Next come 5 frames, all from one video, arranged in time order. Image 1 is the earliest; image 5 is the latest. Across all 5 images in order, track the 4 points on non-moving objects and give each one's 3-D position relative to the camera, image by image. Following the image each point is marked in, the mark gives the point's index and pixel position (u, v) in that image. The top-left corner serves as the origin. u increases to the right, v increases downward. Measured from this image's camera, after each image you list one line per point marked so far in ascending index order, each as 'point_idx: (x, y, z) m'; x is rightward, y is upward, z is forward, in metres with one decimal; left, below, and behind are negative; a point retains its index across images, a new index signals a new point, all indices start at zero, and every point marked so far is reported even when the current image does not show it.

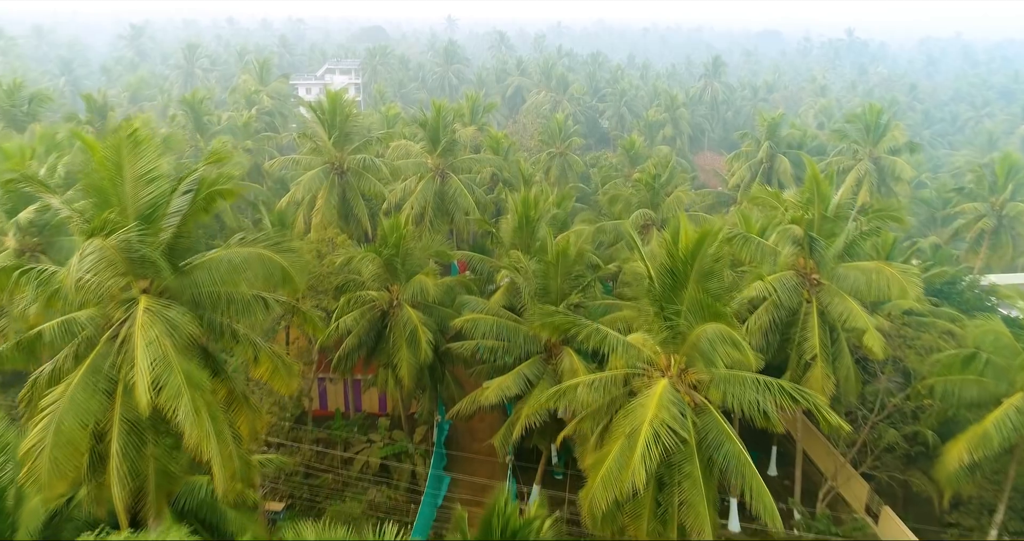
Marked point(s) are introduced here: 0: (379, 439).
0: (-3.3, -4.2, +17.8) m
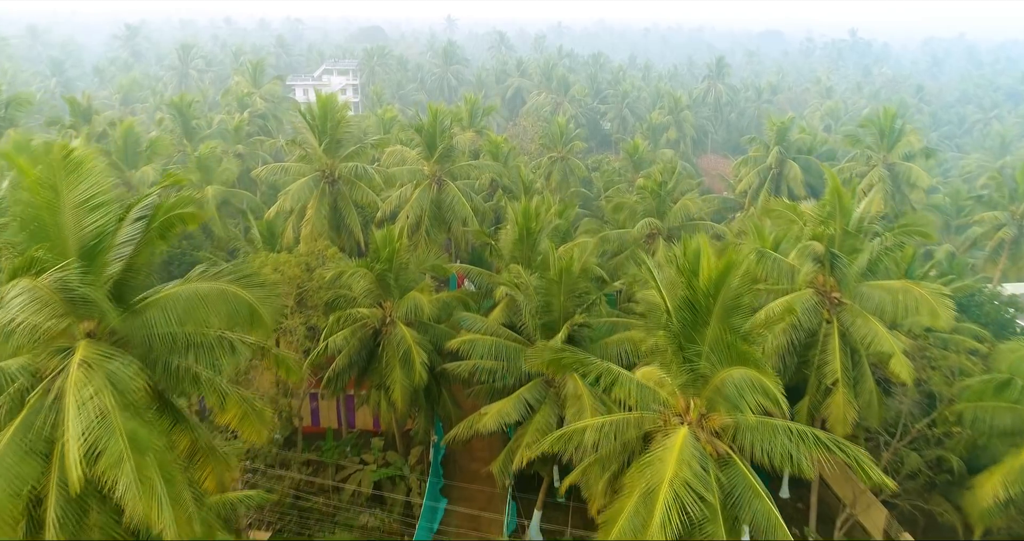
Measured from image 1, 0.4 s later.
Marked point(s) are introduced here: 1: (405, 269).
0: (-3.3, -4.5, +16.9) m
1: (-2.3, 0.0, +15.5) m
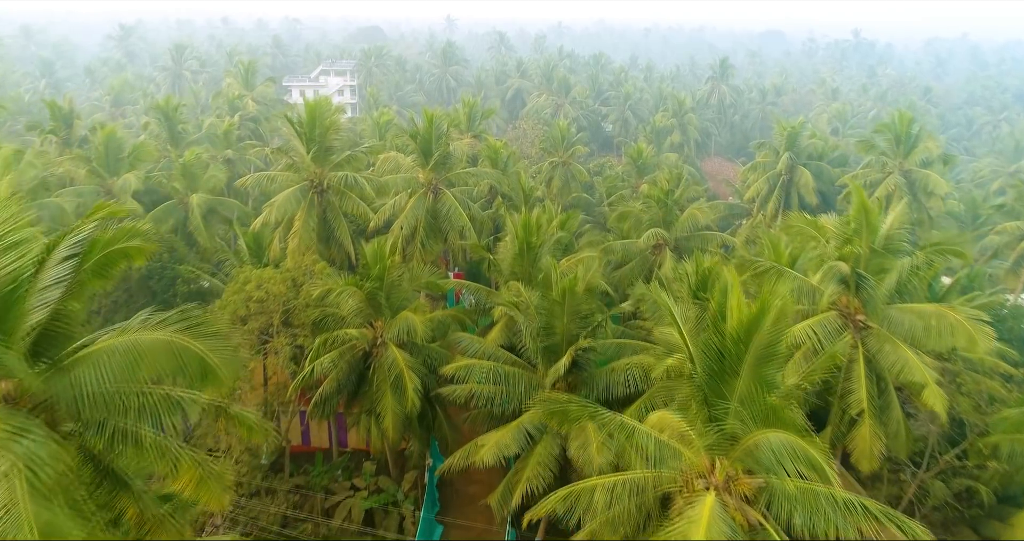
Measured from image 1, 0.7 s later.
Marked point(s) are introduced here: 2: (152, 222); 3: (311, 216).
0: (-3.3, -4.9, +15.9) m
1: (-2.4, -0.3, +14.6) m
2: (-9.8, +1.3, +19.3) m
3: (-4.6, +1.3, +16.5) m
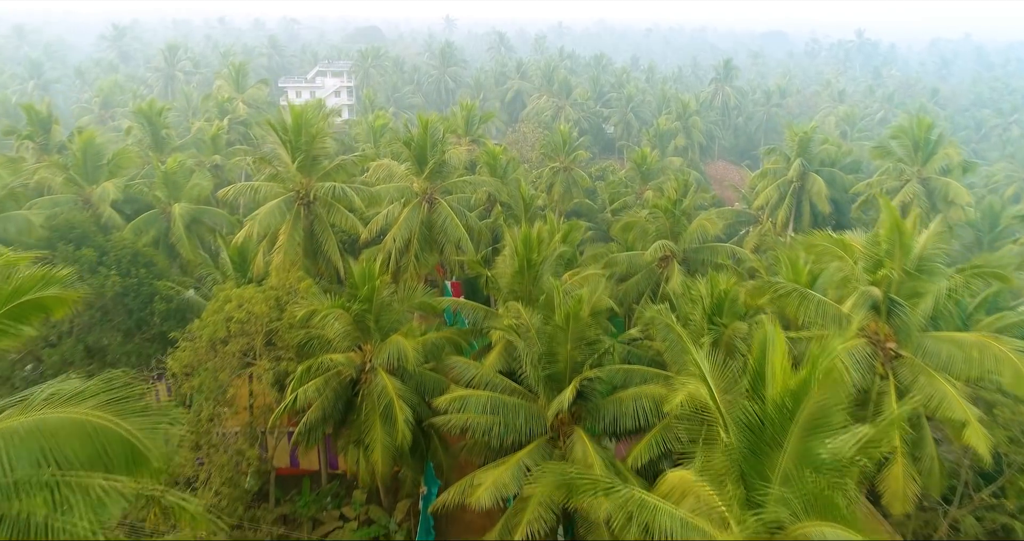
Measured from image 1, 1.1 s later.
0: (-3.3, -5.2, +14.9) m
1: (-2.4, -0.7, +13.5) m
2: (-9.8, +0.9, +18.3) m
3: (-4.6, +0.9, +15.5) m
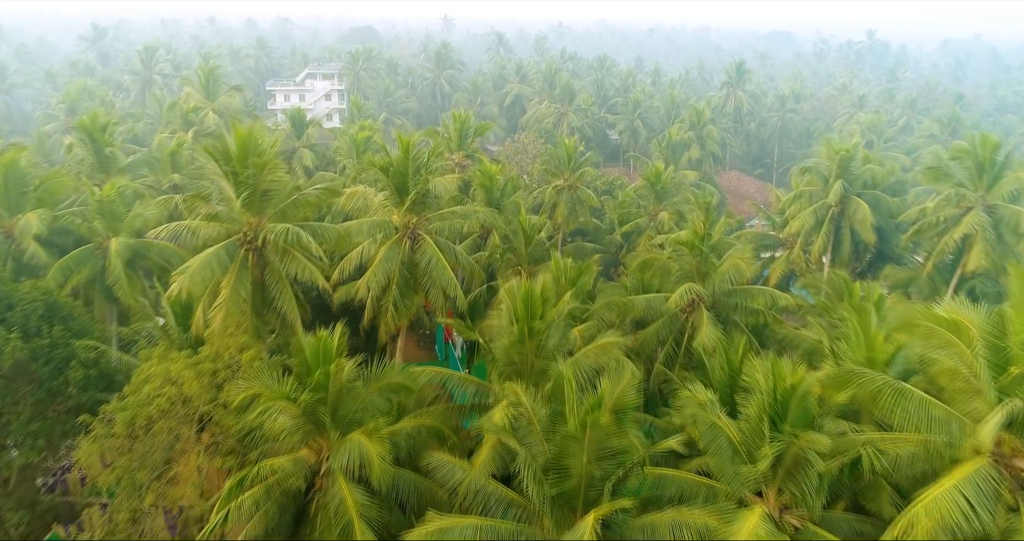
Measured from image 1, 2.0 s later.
0: (-3.4, -6.3, +11.9) m
1: (-2.4, -1.8, +10.5) m
2: (-9.8, -0.1, +15.3) m
3: (-4.7, -0.2, +12.5) m
